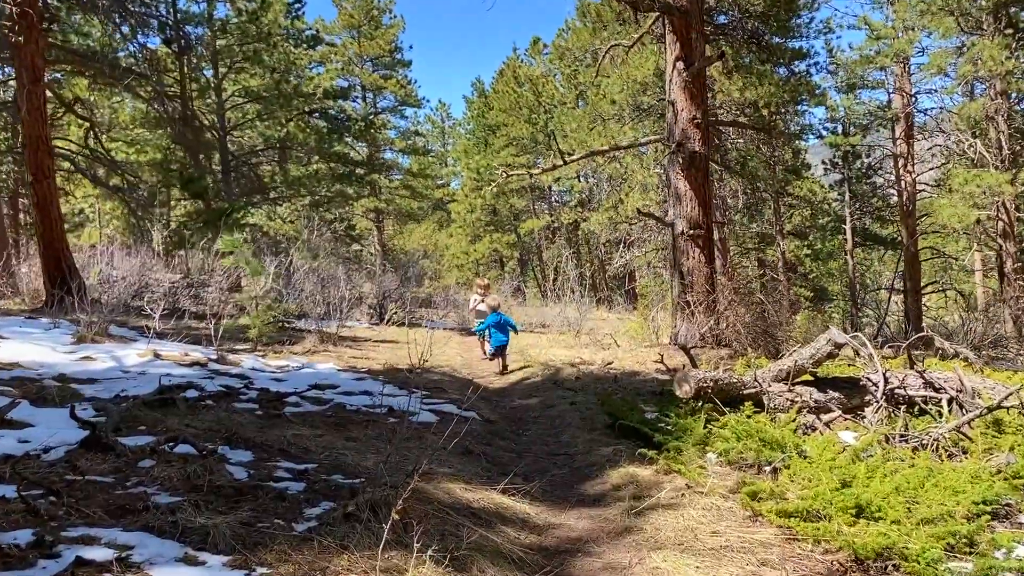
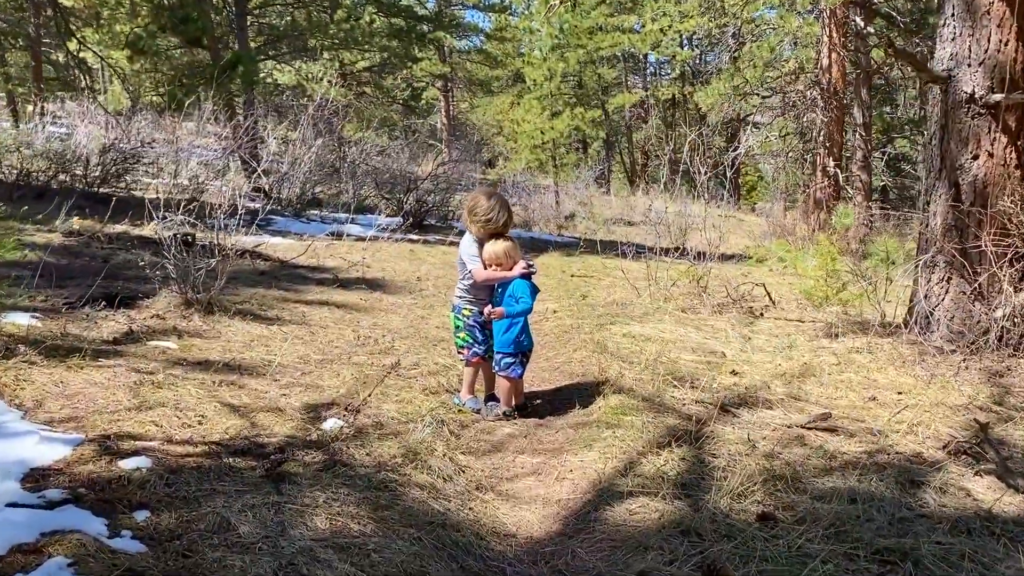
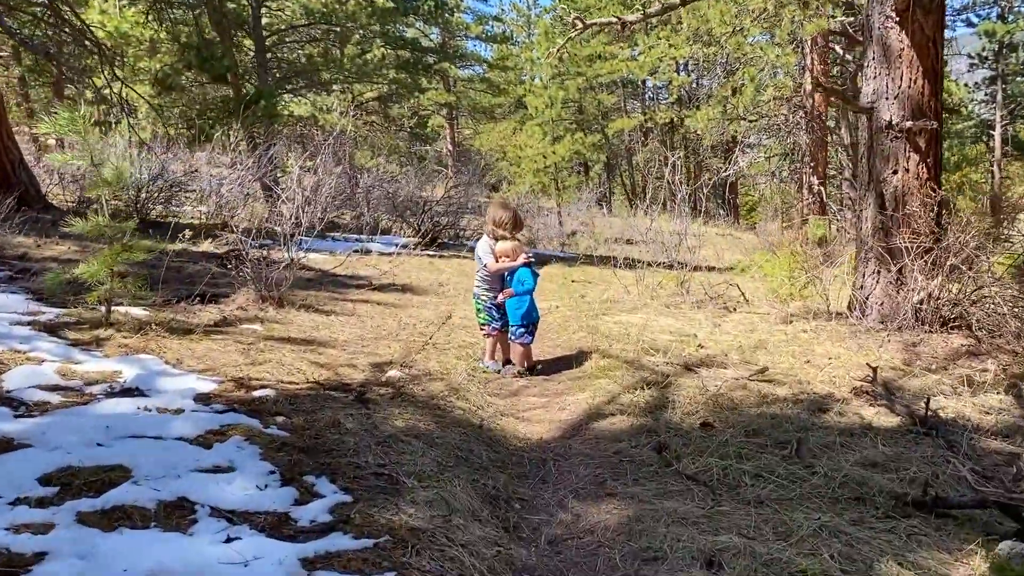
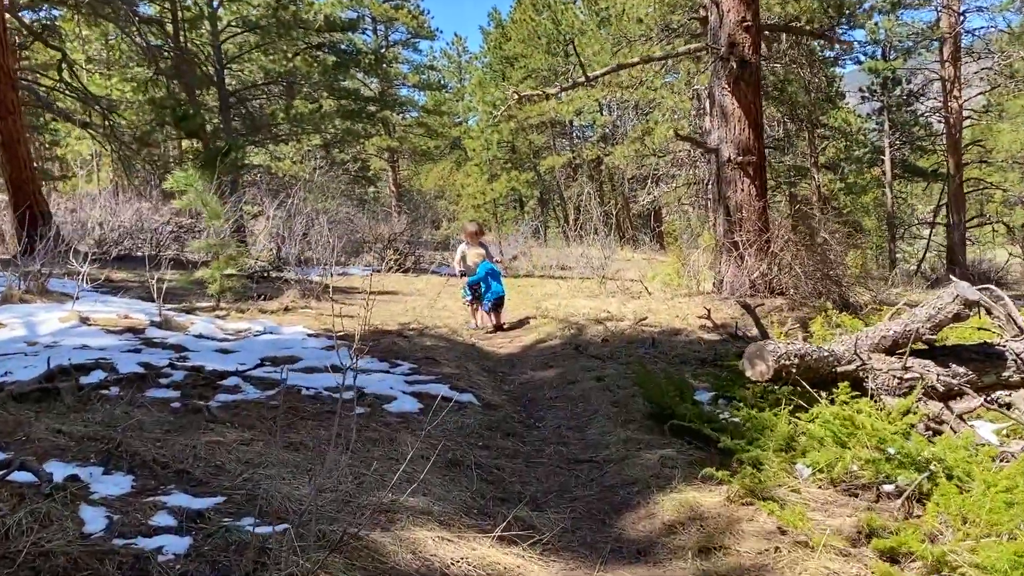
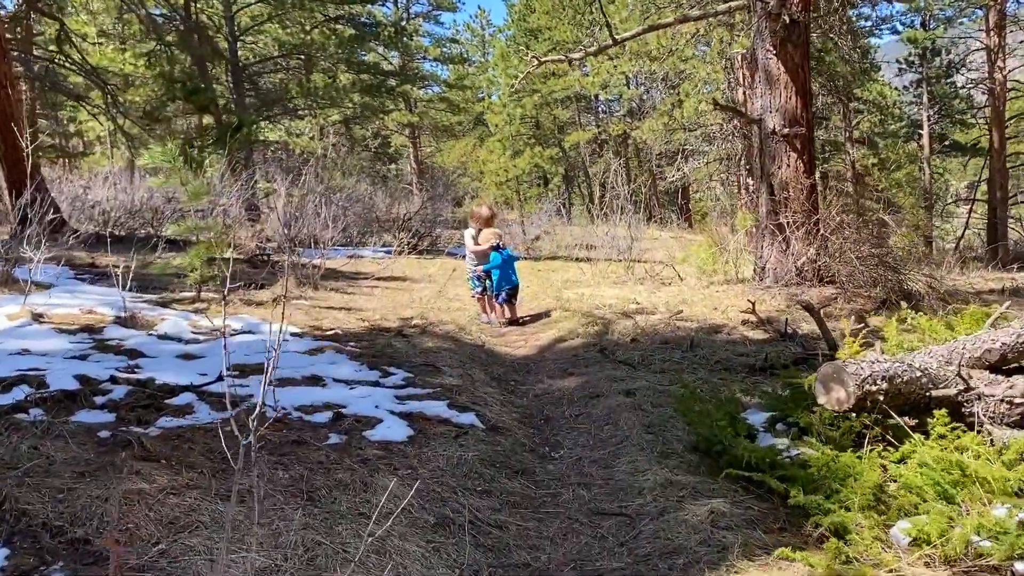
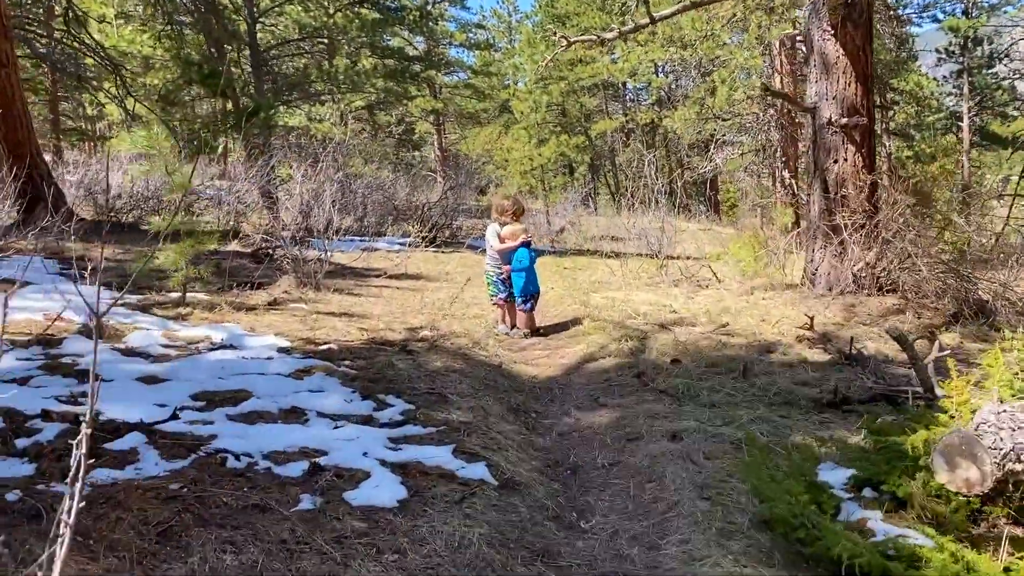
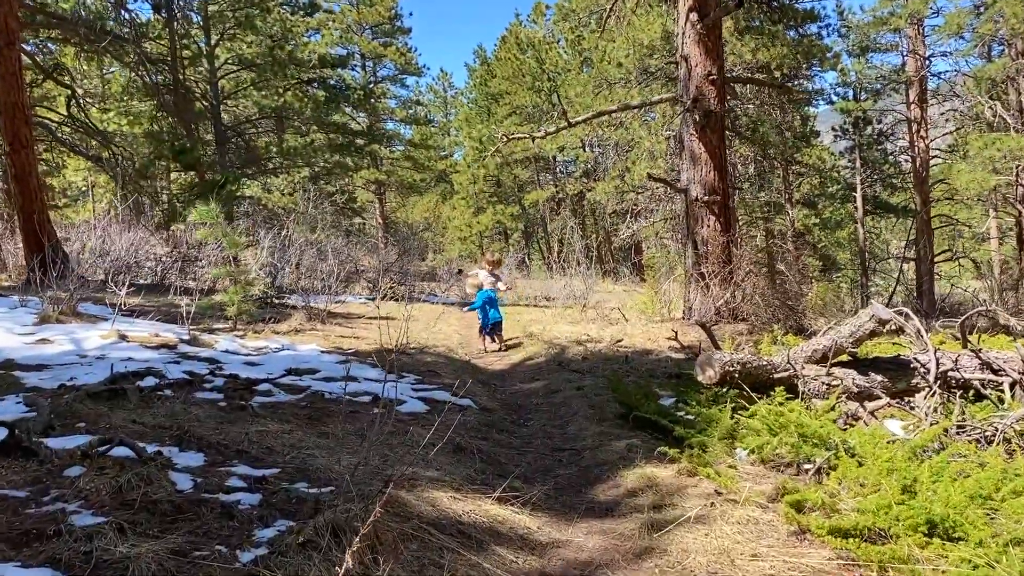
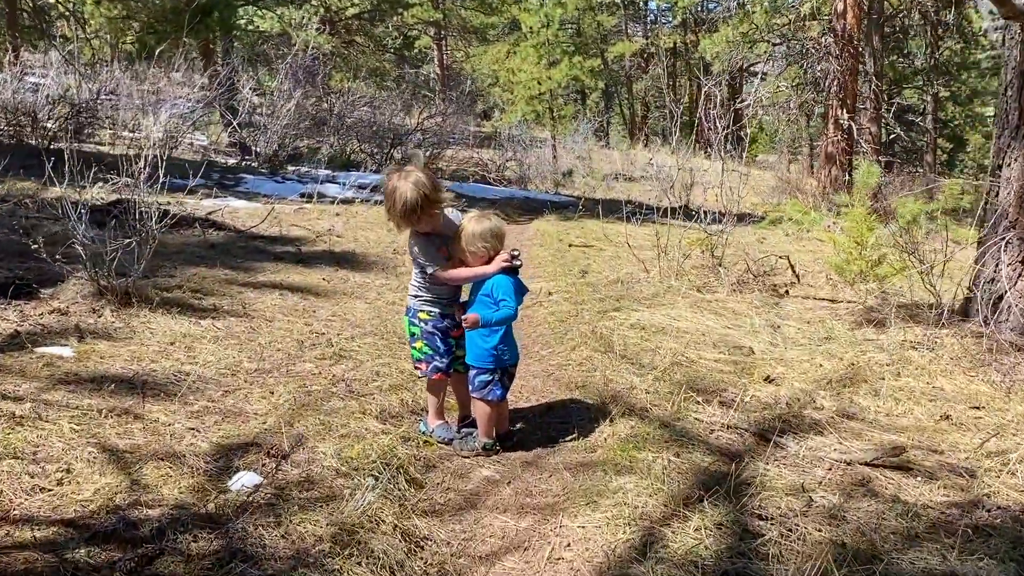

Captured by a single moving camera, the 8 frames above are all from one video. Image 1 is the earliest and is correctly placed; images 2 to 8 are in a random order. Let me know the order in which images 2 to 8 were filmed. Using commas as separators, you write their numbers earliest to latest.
7, 4, 5, 6, 3, 2, 8
